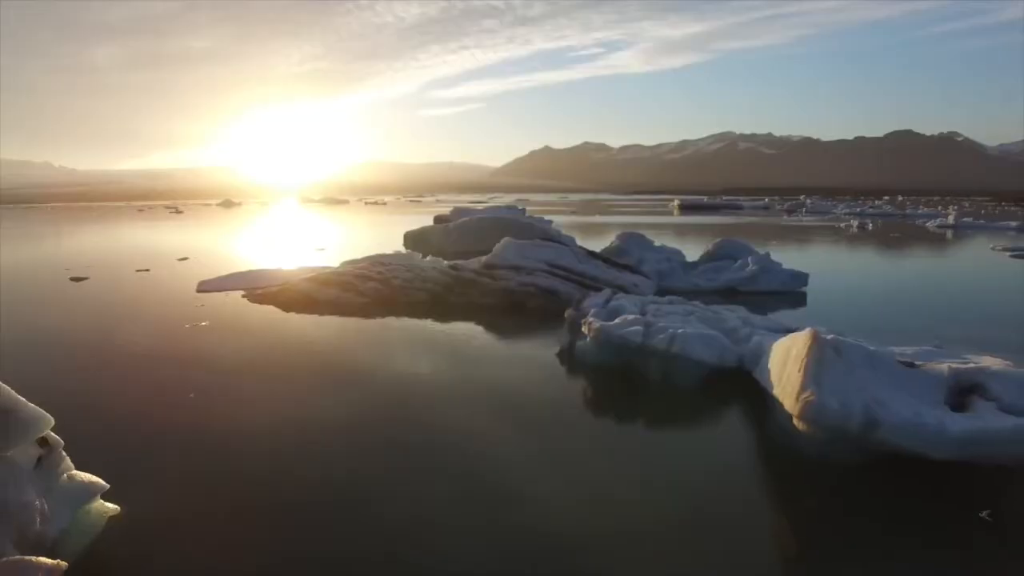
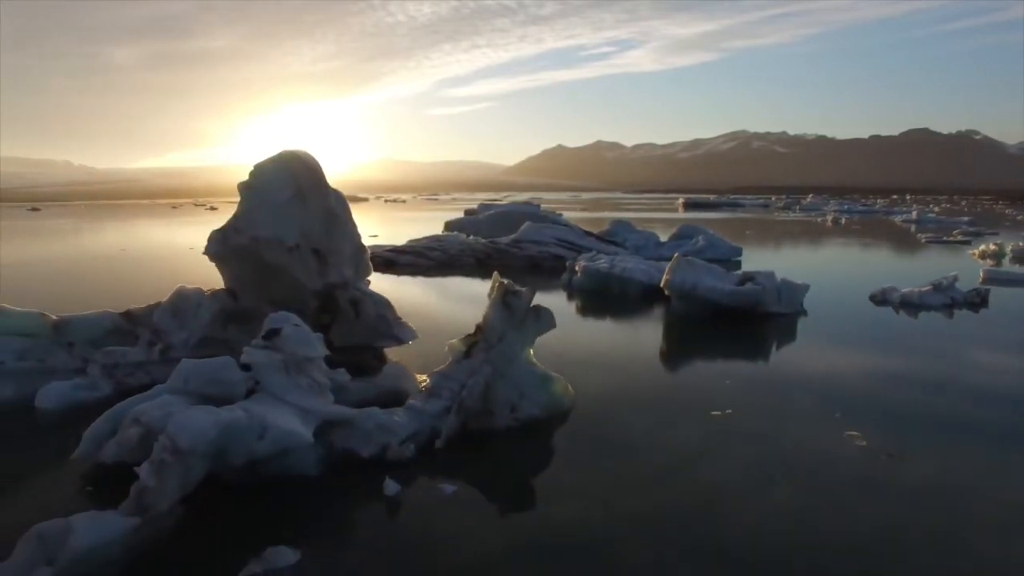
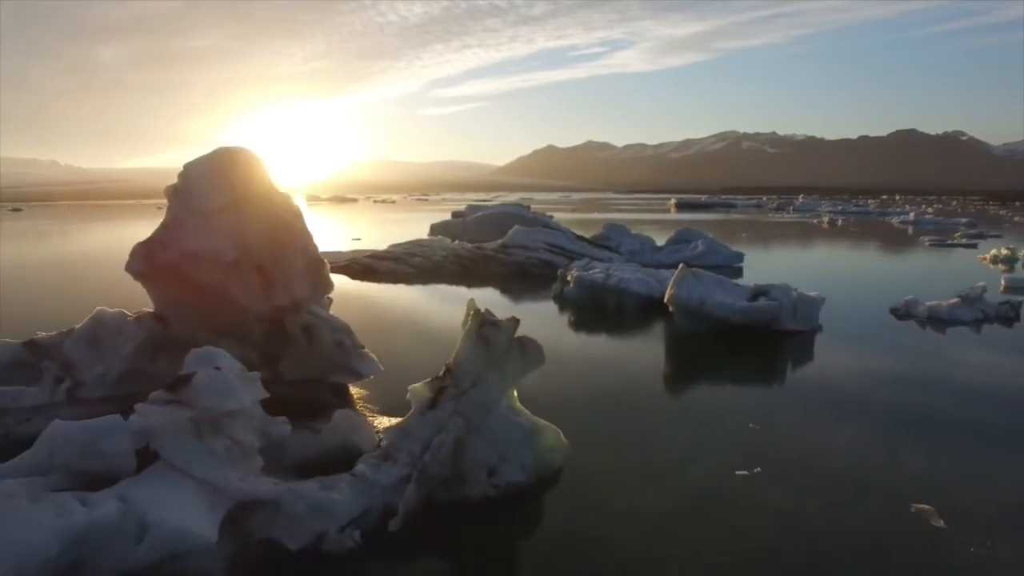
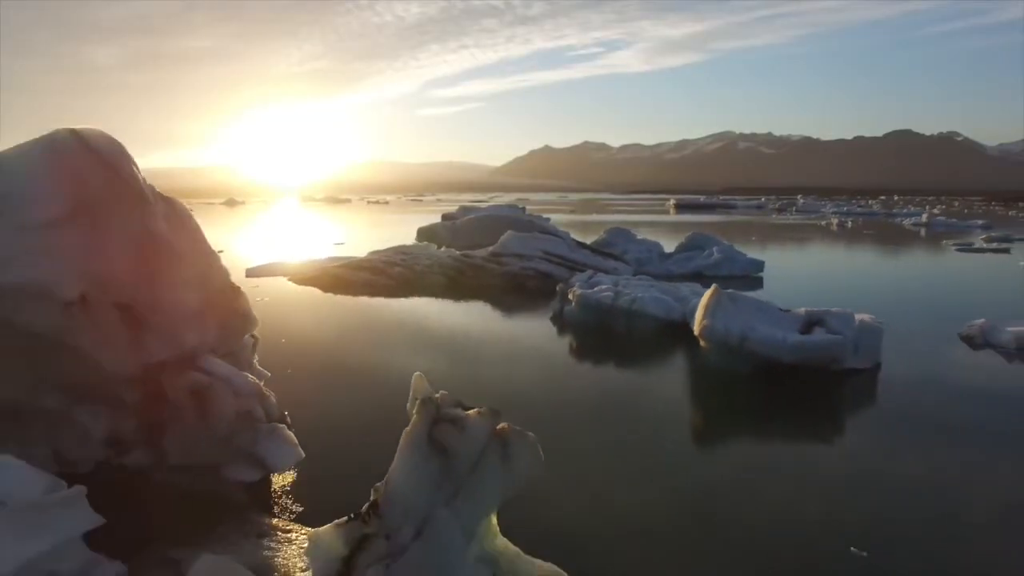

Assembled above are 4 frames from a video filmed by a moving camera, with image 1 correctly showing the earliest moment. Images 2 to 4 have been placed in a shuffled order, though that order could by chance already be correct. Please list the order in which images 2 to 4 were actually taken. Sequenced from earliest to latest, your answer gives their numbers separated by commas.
4, 3, 2
